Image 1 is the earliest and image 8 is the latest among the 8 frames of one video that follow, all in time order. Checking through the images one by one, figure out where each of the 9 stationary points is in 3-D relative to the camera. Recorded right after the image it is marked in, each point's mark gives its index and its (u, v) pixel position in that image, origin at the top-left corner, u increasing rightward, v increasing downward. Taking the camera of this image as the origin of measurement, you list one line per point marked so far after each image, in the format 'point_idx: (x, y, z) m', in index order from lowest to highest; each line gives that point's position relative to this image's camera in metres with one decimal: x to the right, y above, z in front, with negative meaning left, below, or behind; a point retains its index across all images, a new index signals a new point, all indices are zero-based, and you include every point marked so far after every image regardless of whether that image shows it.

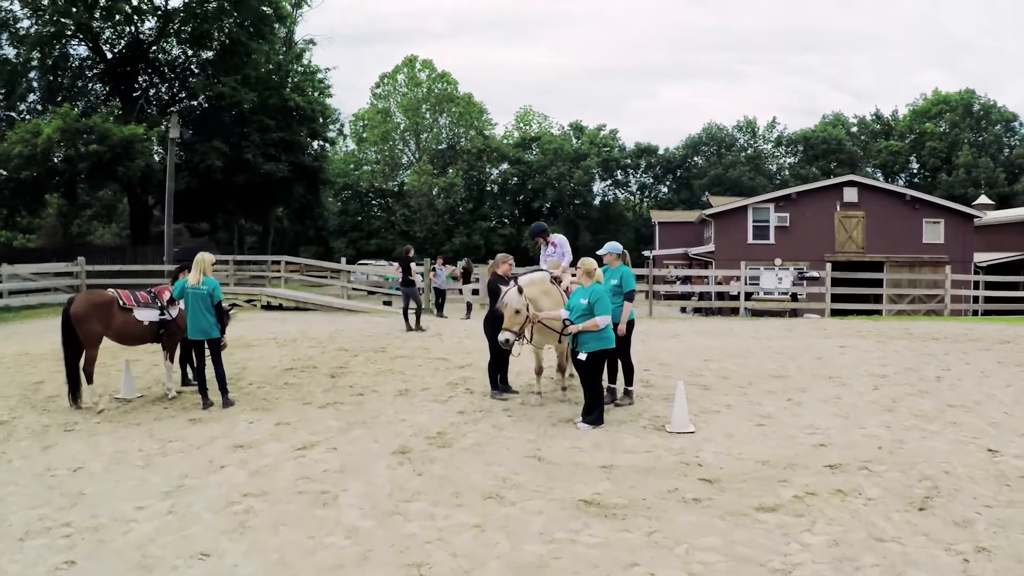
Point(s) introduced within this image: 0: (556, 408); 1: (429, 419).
0: (+0.4, -1.3, +7.4) m
1: (-0.8, -1.2, +6.7) m
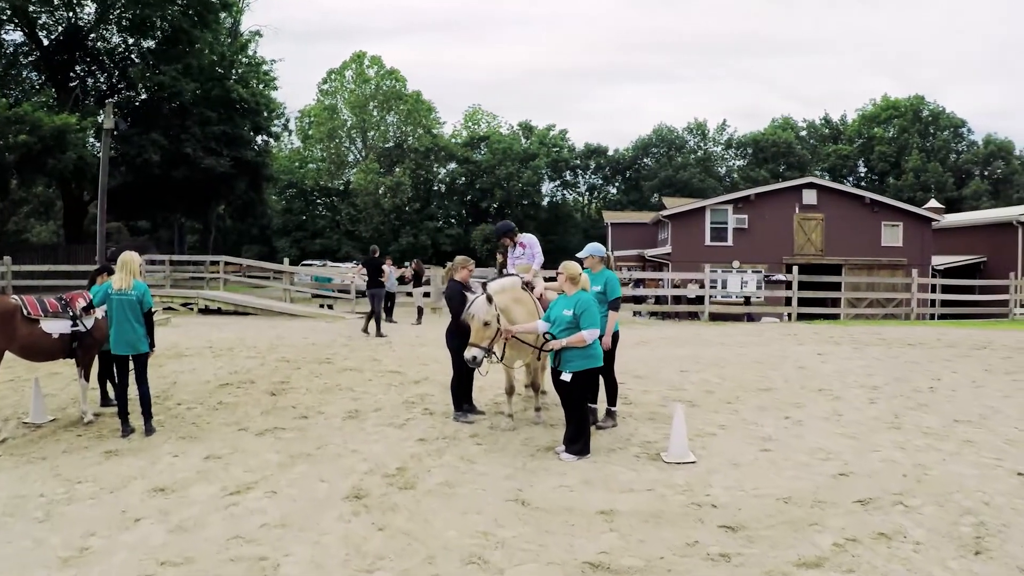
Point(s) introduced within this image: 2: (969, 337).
0: (+0.2, -1.3, +6.6) m
1: (-1.0, -1.3, +5.8) m
2: (+8.3, -1.0, +13.0) m
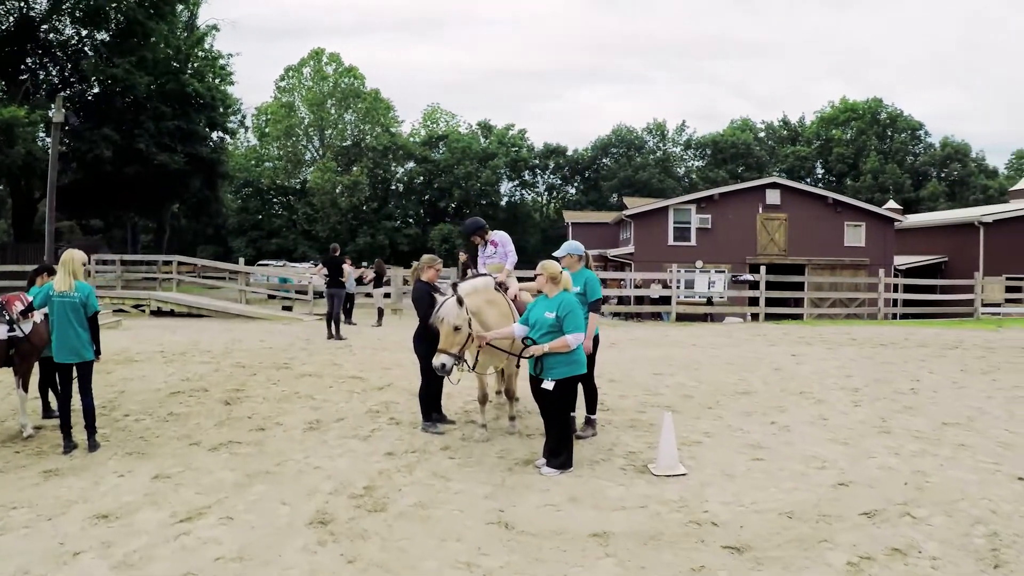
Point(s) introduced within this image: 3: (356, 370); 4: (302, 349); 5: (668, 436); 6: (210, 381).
0: (0.0, -1.3, +6.2) m
1: (-1.2, -1.3, +5.4) m
2: (+7.7, -0.9, +13.0) m
3: (-2.2, -1.2, +10.1) m
4: (-3.6, -1.1, +12.4) m
5: (+1.2, -1.1, +5.4) m
6: (-3.8, -1.2, +9.2) m
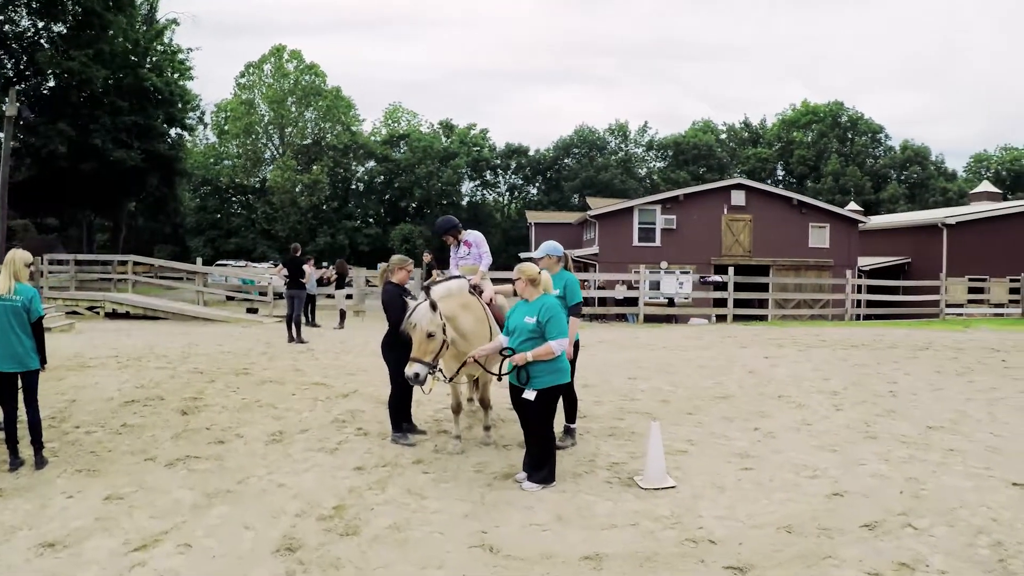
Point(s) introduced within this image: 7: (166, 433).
0: (-0.2, -1.4, +5.8) m
1: (-1.3, -1.4, +5.0) m
2: (+7.2, -1.0, +13.1) m
3: (-2.6, -1.2, +9.7) m
4: (-4.1, -1.1, +11.8) m
5: (+1.0, -1.1, +5.1) m
6: (-4.2, -1.2, +8.6) m
7: (-3.1, -1.3, +6.5) m
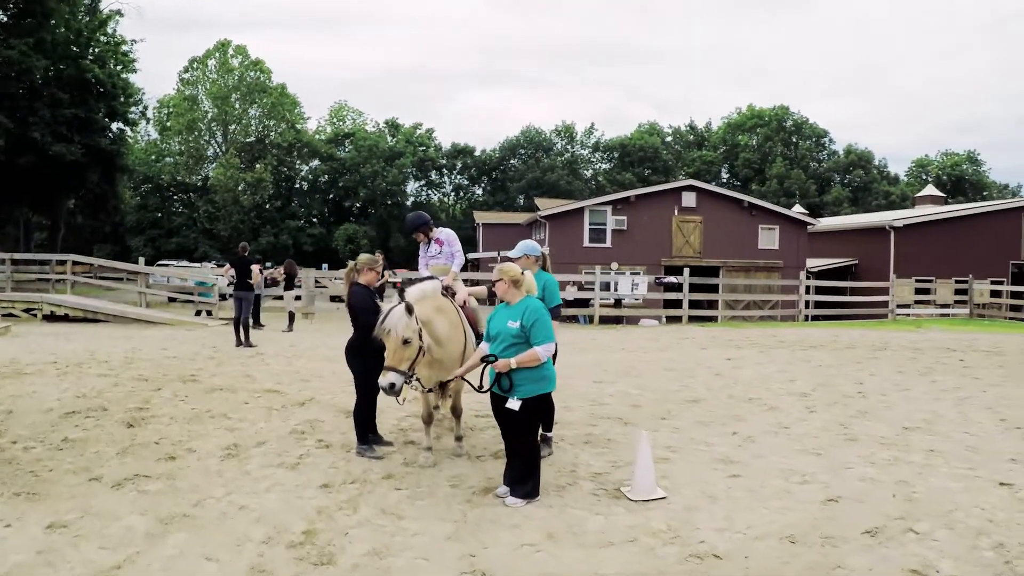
0: (-0.4, -1.4, +5.5) m
1: (-1.4, -1.4, +4.5) m
2: (+6.4, -1.0, +13.3) m
3: (-3.1, -1.2, +9.1) m
4: (-4.7, -1.1, +11.2) m
5: (+0.9, -1.1, +4.9) m
6: (-4.5, -1.2, +8.0) m
7: (-3.3, -1.3, +5.9) m
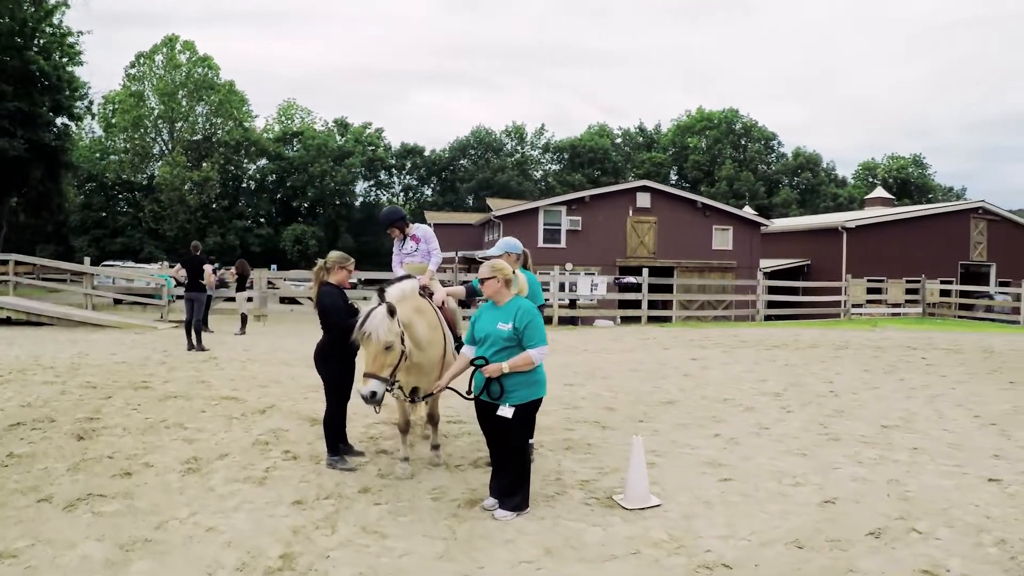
0: (-0.5, -1.4, +5.2) m
1: (-1.5, -1.4, +4.2) m
2: (+5.7, -1.0, +13.4) m
3: (-3.4, -1.2, +8.6) m
4: (-5.3, -1.1, +10.6) m
5: (+0.8, -1.1, +4.7) m
6: (-4.8, -1.3, +7.4) m
7: (-3.5, -1.3, +5.4) m
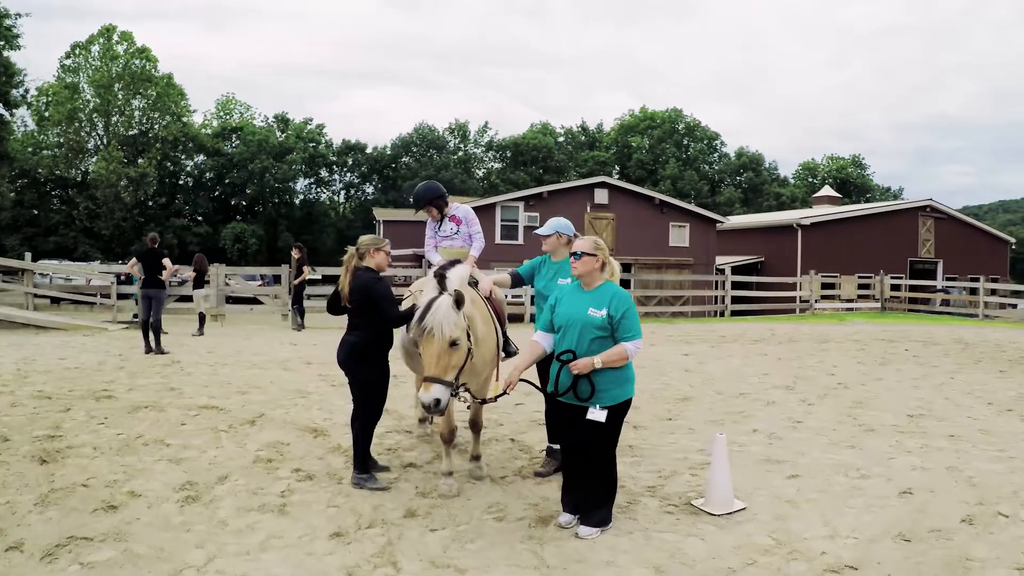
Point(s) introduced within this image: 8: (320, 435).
0: (-0.2, -1.3, +4.5) m
1: (-1.0, -1.3, +3.4) m
2: (+5.5, -0.8, +13.2) m
3: (-3.3, -1.2, +7.7) m
4: (-5.3, -1.1, +9.5) m
5: (+1.2, -1.1, +4.1) m
6: (-4.6, -1.2, +6.3) m
7: (-3.1, -1.3, +4.5) m
8: (-1.7, -1.3, +6.3) m
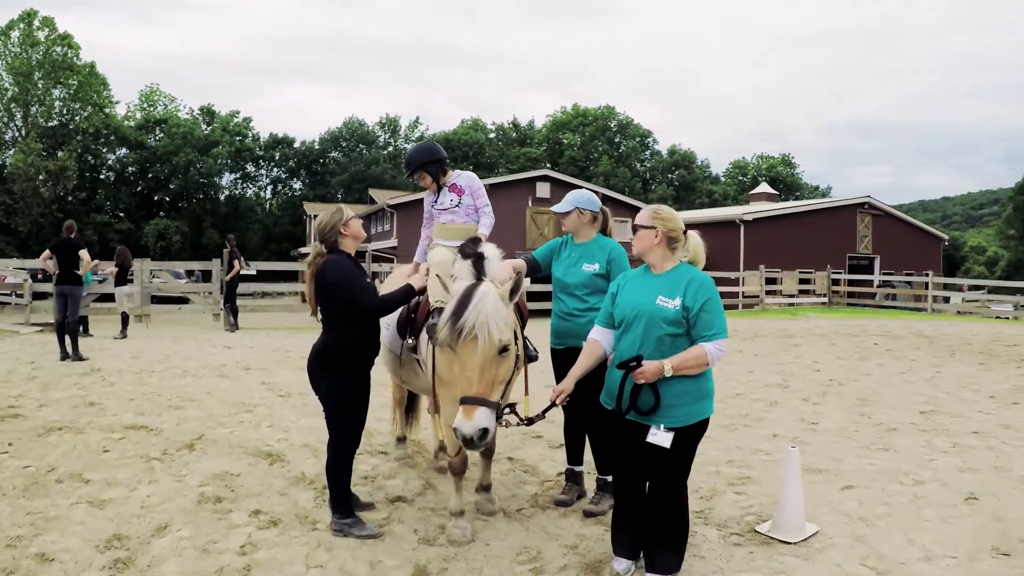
0: (0.0, -1.3, +3.6) m
1: (-0.8, -1.3, +2.5) m
2: (+4.7, -0.7, +12.8) m
3: (-3.5, -1.1, +6.5) m
4: (-5.6, -1.1, +8.1) m
5: (+1.4, -1.0, +3.4) m
6: (-4.6, -1.2, +5.0) m
7: (-3.0, -1.3, +3.3) m
8: (-1.7, -1.3, +5.2) m
